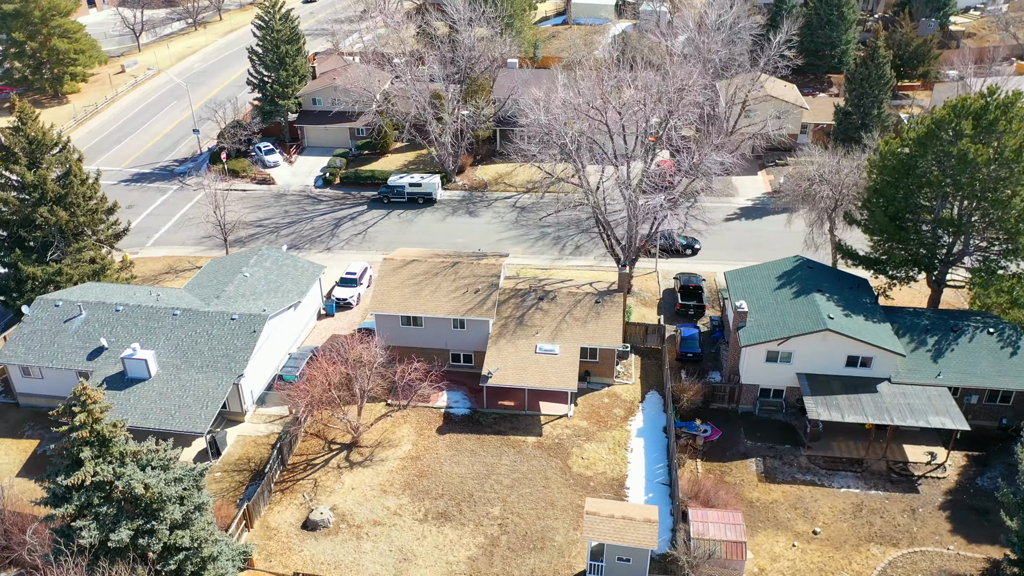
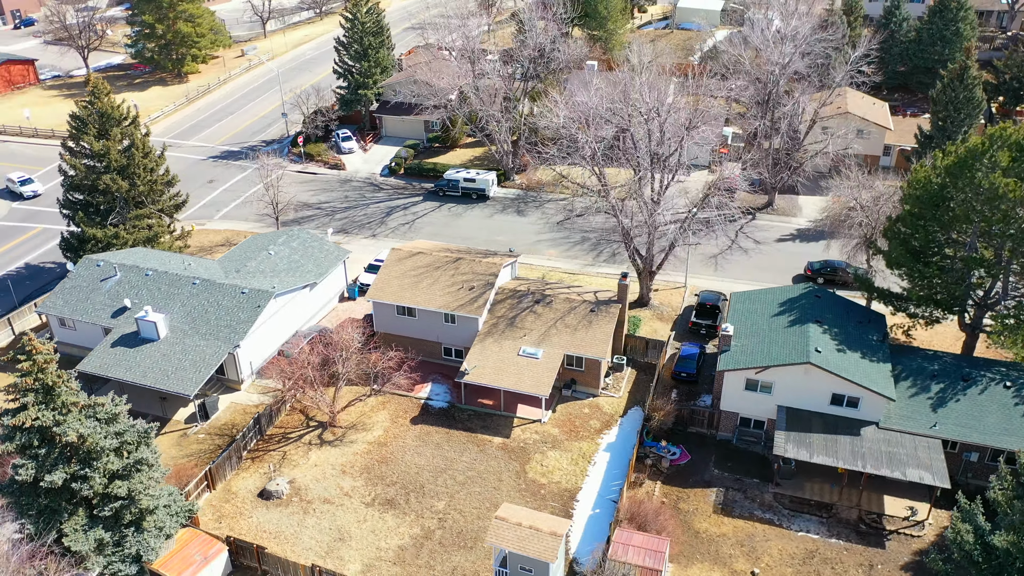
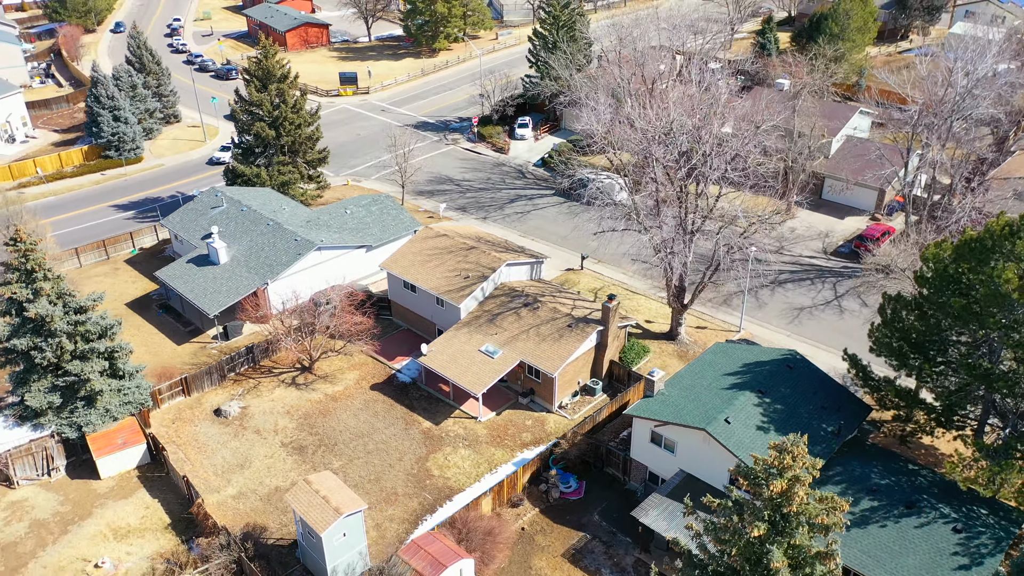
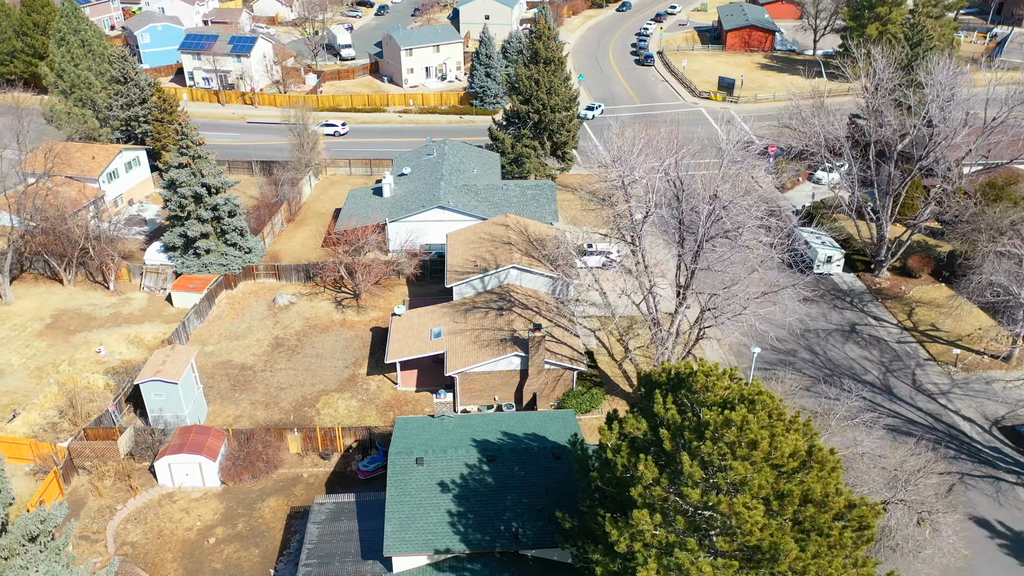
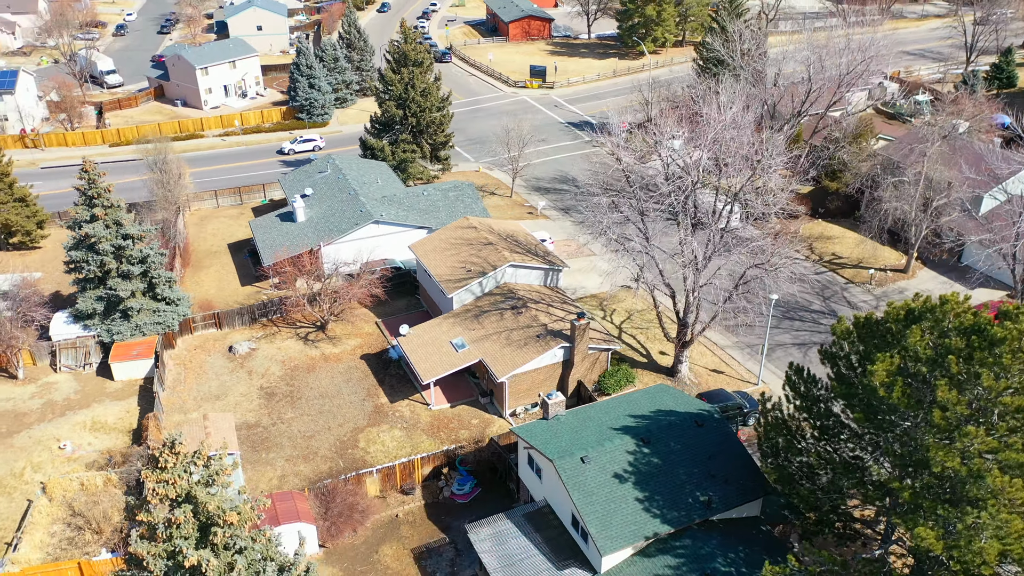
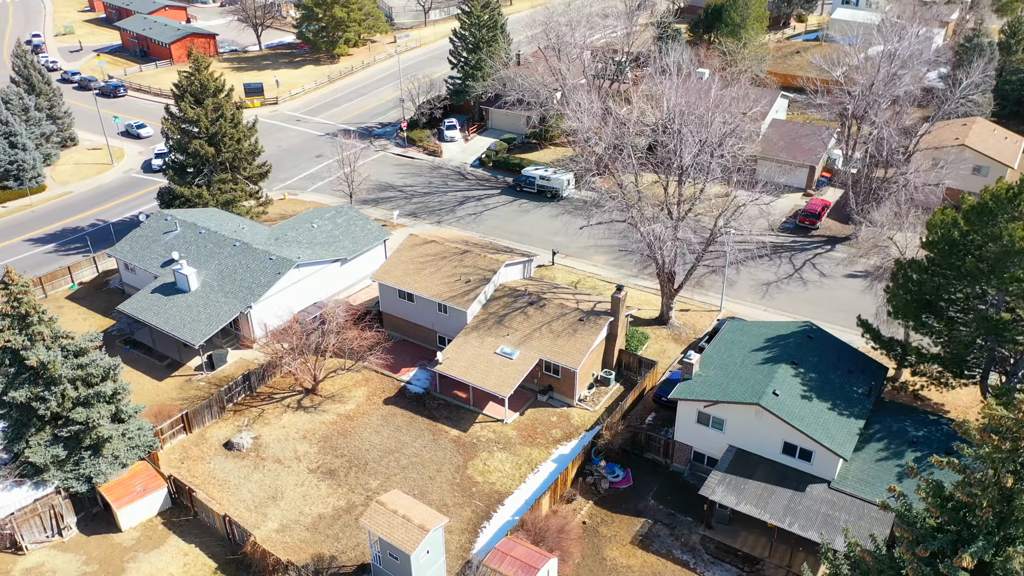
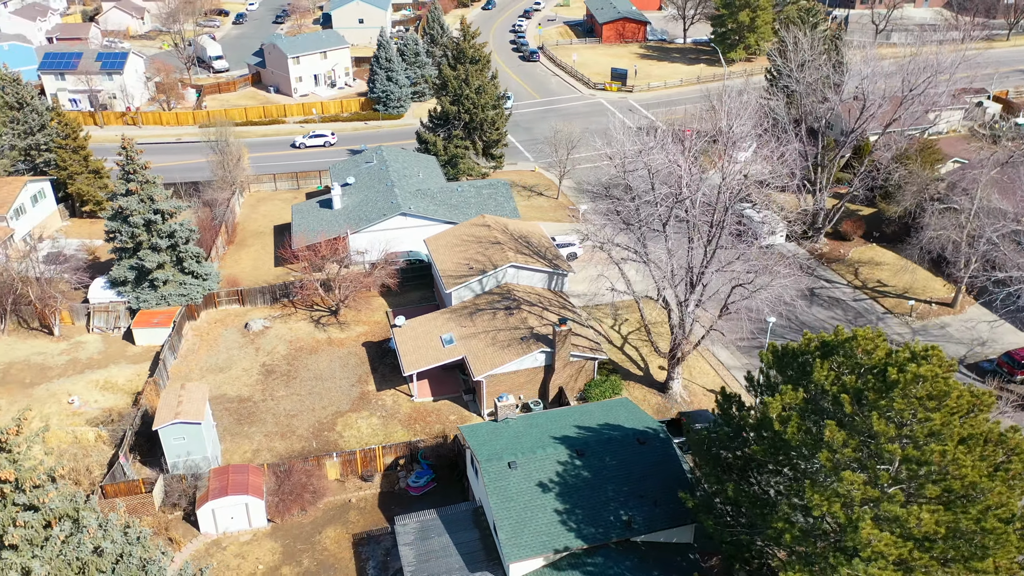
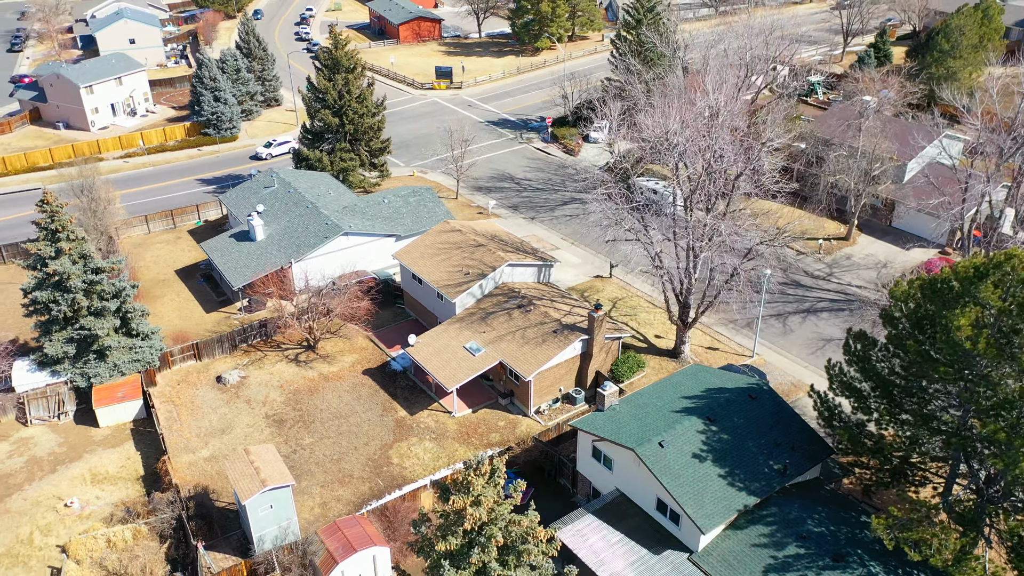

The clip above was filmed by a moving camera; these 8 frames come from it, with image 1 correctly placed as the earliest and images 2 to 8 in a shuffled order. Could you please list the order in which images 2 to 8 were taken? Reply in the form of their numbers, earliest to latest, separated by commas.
2, 6, 3, 8, 5, 7, 4
